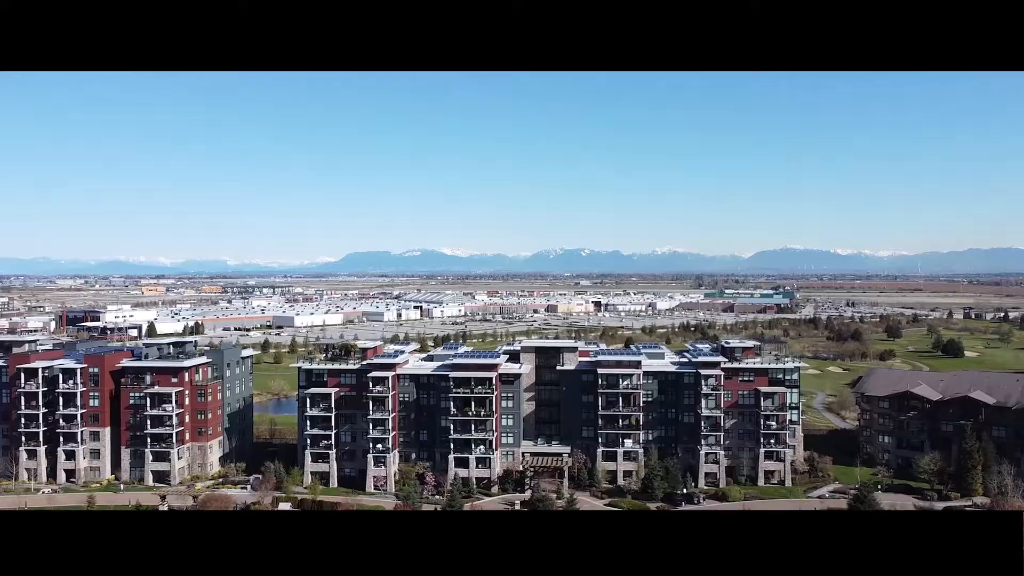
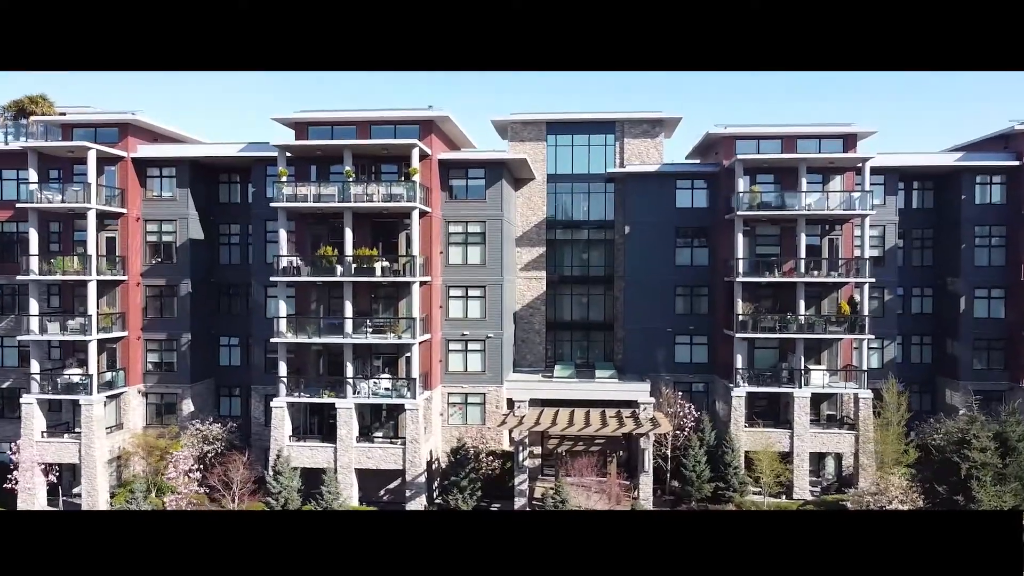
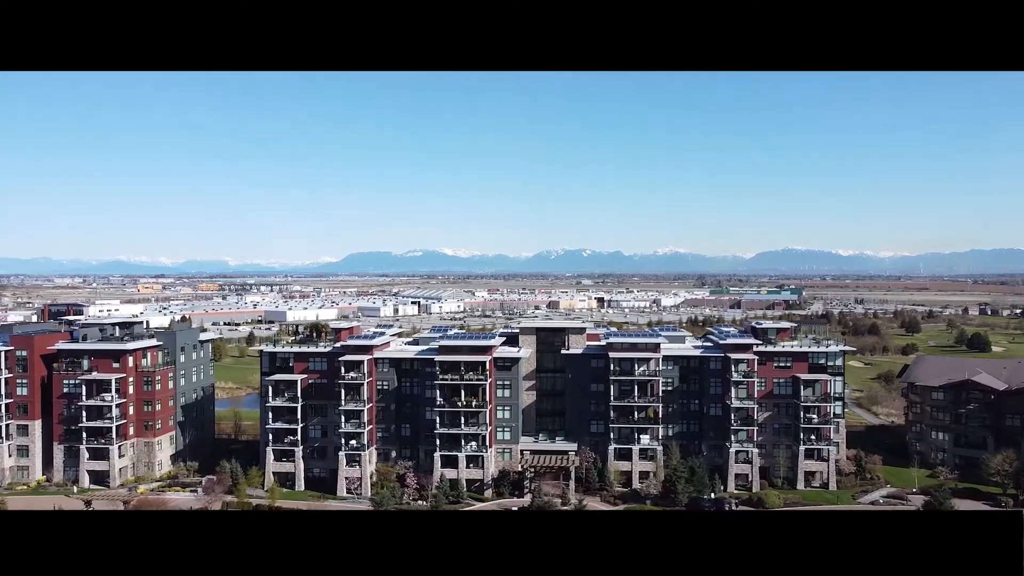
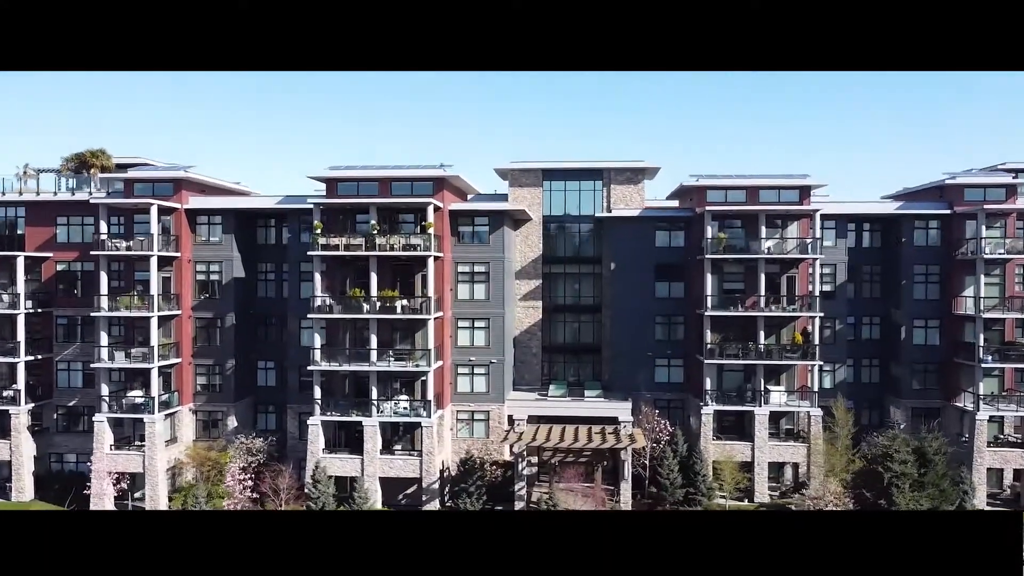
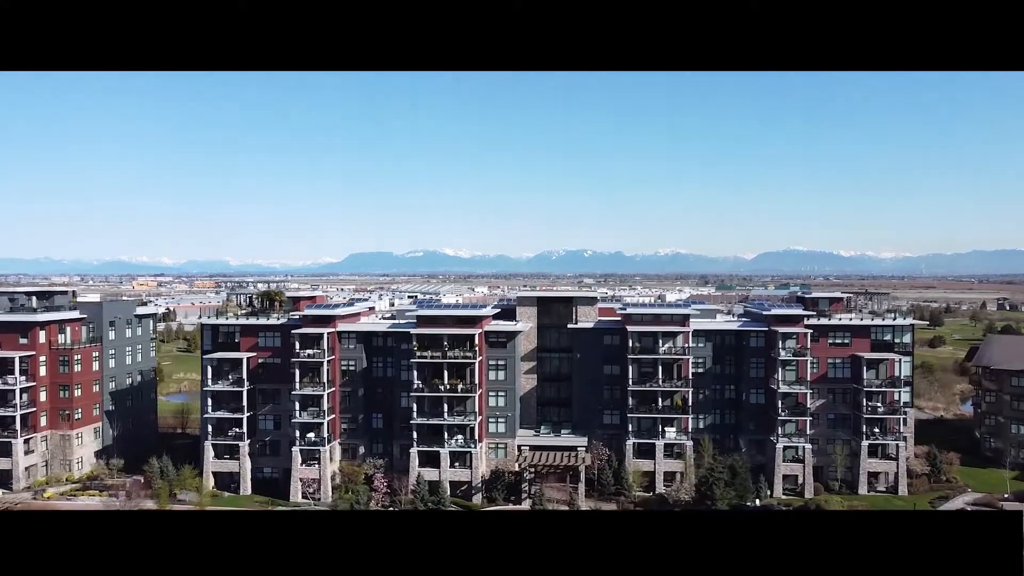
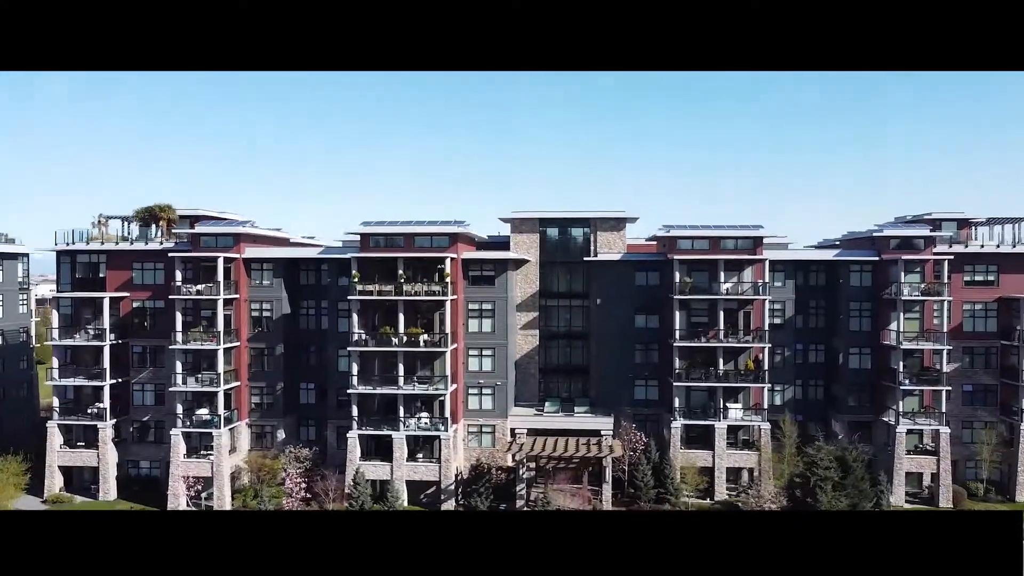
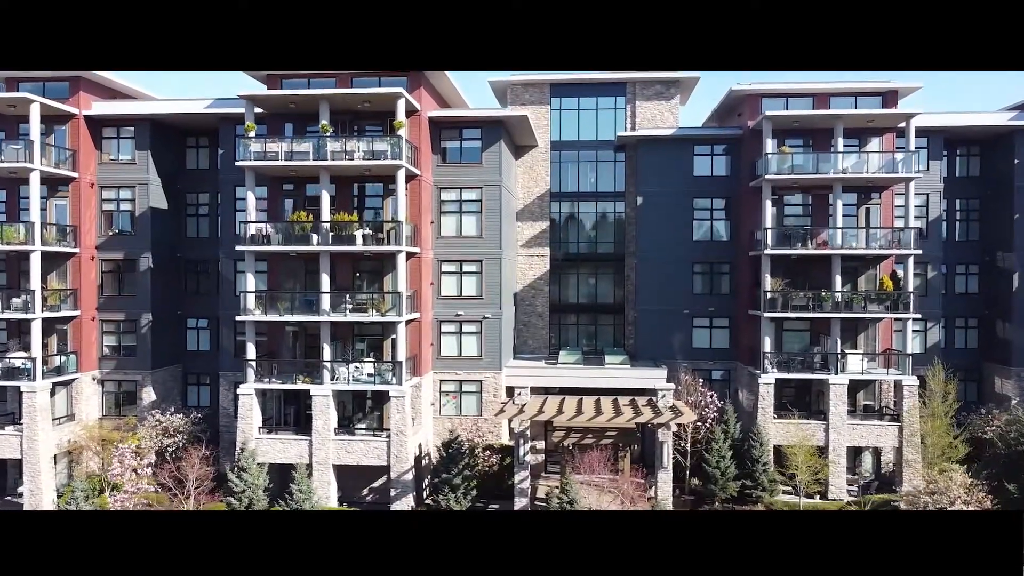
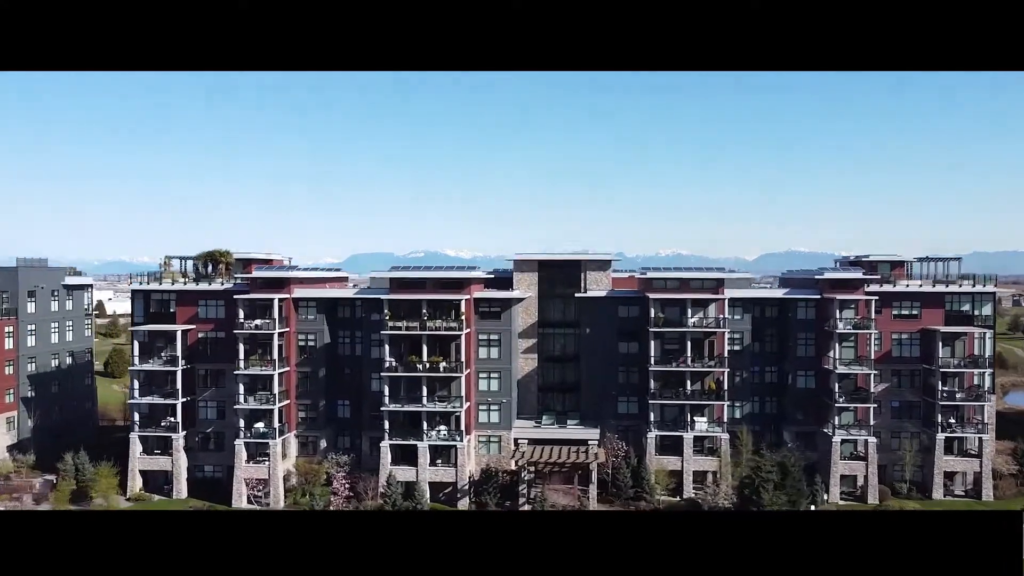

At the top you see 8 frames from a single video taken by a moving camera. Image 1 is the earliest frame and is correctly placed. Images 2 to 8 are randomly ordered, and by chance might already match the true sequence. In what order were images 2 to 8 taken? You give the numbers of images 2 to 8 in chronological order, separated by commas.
3, 5, 8, 6, 4, 2, 7
